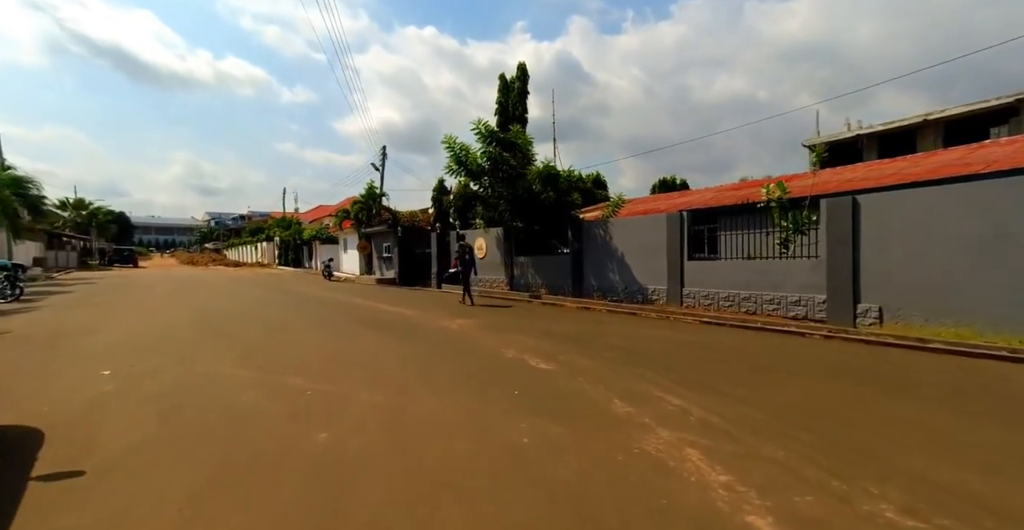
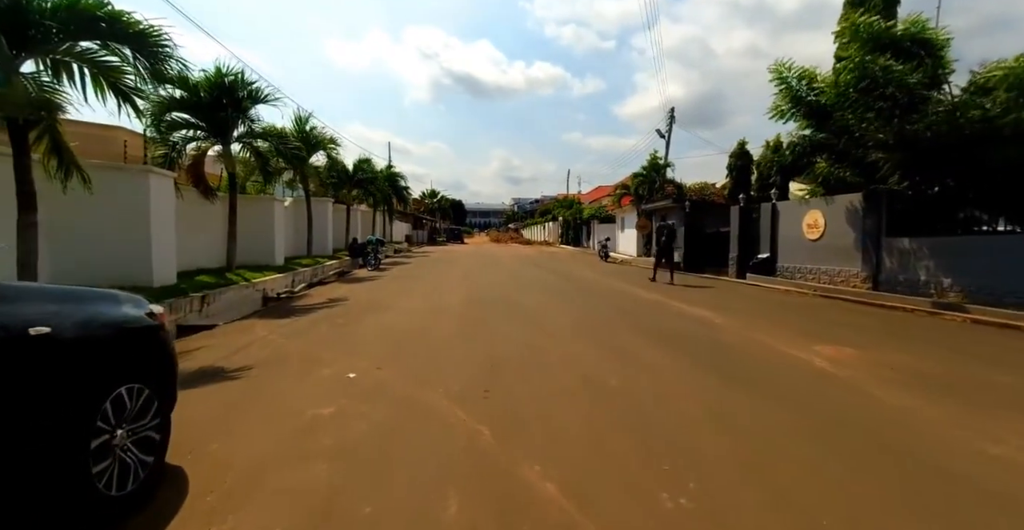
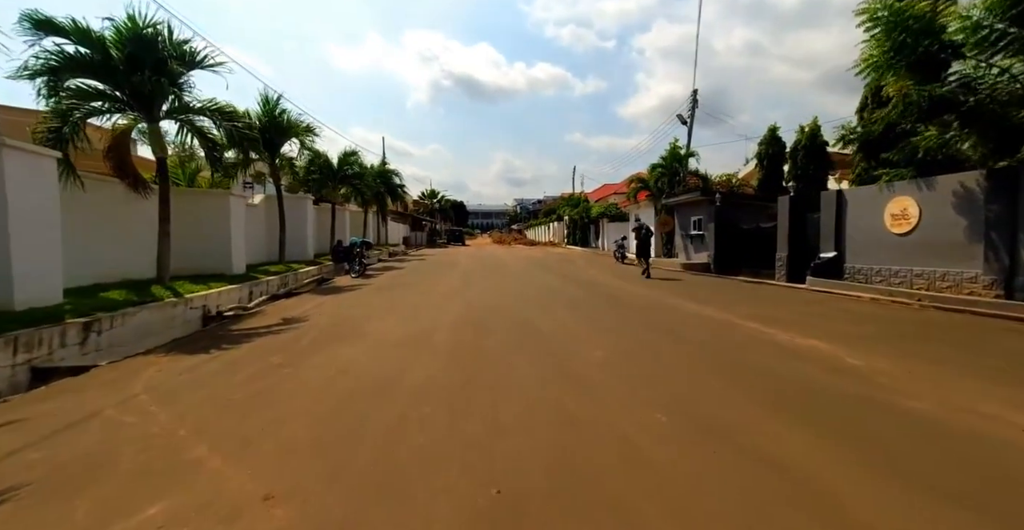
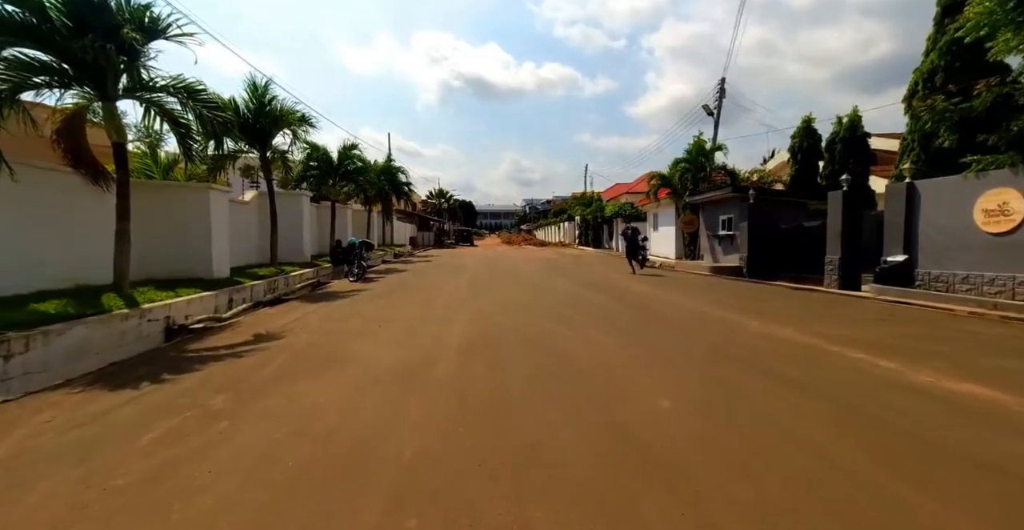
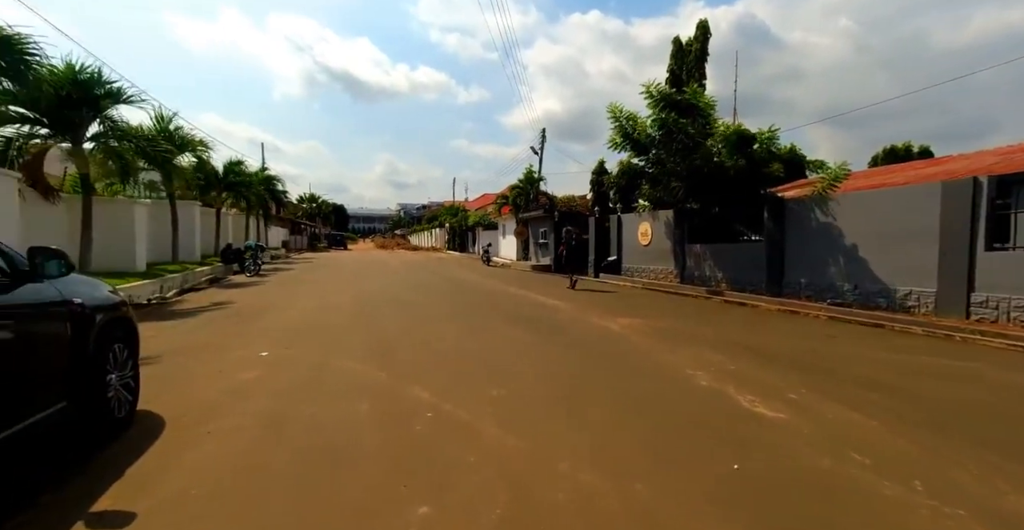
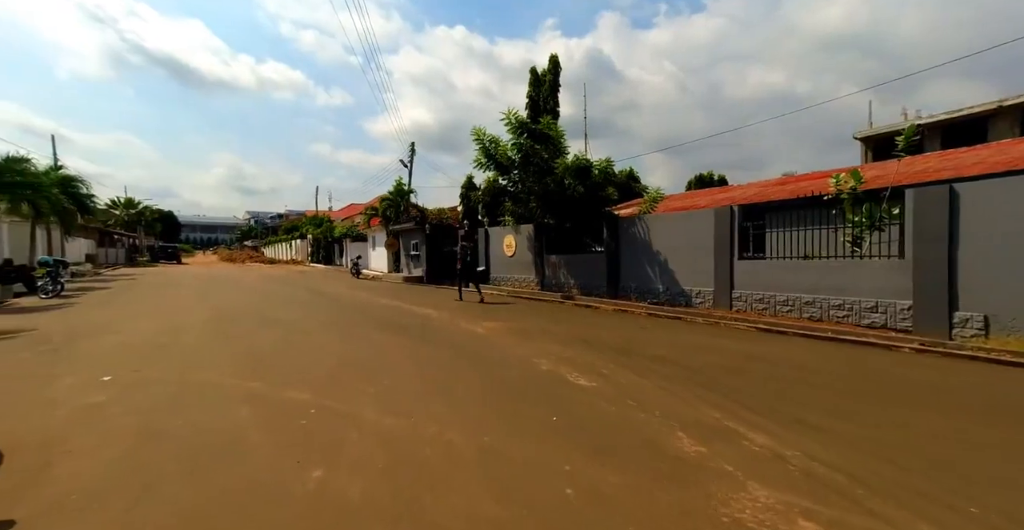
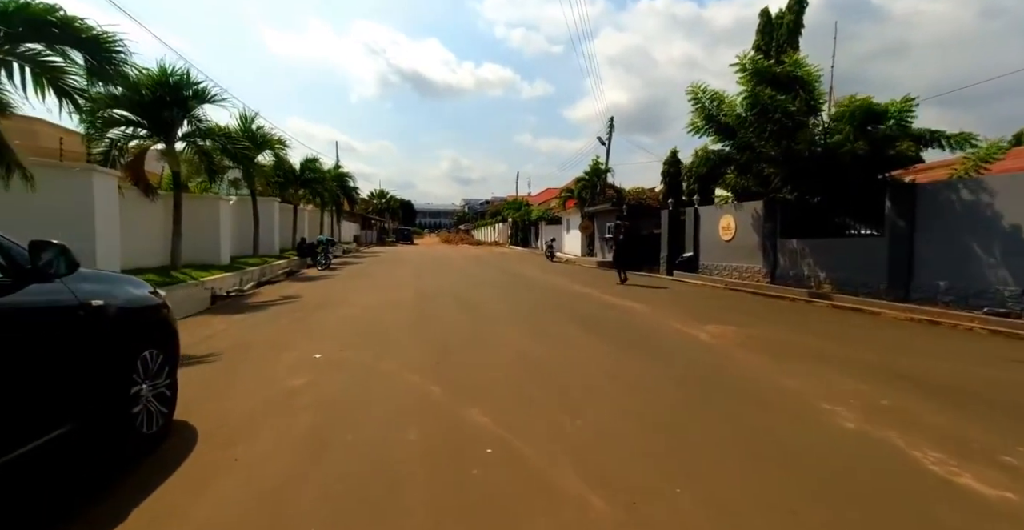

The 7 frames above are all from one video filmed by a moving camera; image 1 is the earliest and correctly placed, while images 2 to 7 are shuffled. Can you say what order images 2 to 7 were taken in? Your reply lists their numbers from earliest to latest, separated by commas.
6, 5, 7, 2, 3, 4
